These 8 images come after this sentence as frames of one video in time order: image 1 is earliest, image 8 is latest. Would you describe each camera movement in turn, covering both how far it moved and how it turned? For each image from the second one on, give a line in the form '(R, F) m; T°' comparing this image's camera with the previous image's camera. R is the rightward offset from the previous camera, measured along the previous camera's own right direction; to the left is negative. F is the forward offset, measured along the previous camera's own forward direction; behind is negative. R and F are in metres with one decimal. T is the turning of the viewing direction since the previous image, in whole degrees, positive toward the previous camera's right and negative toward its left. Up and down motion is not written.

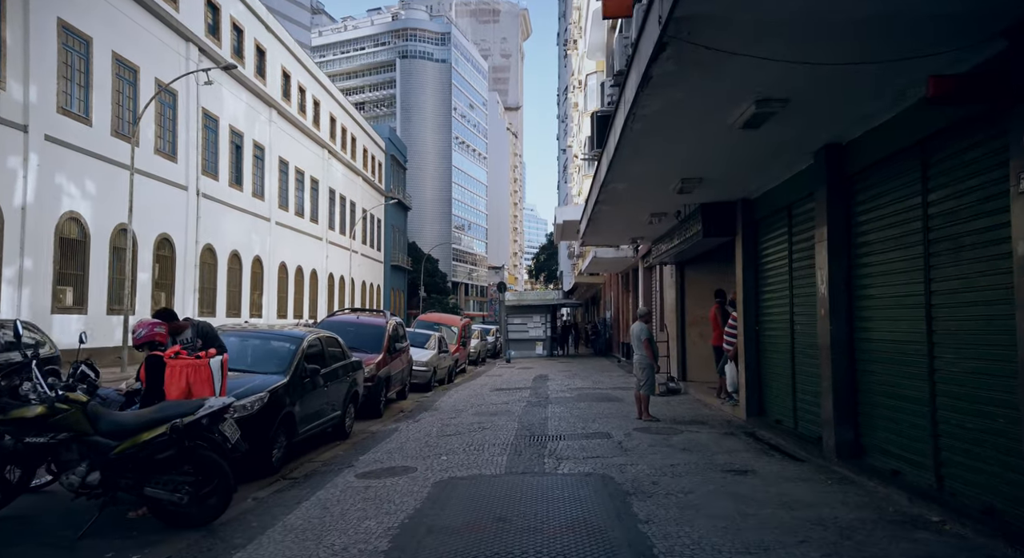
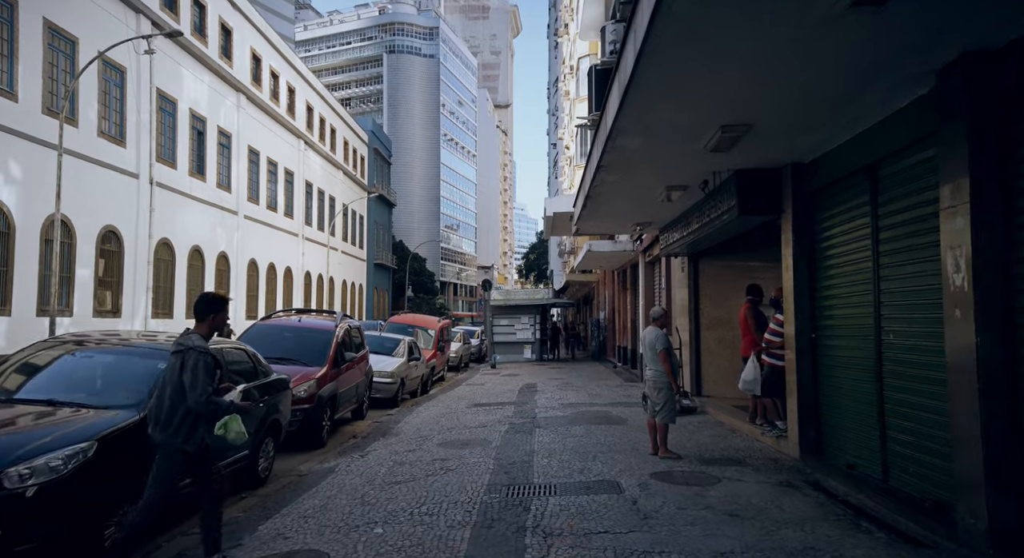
(+0.2, +2.6) m; +1°
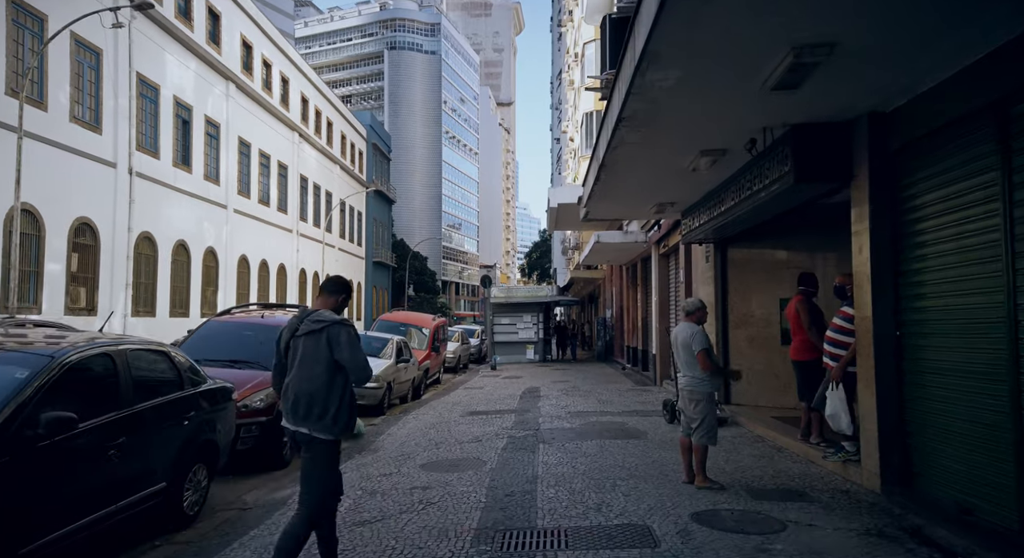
(0.0, +1.6) m; 0°
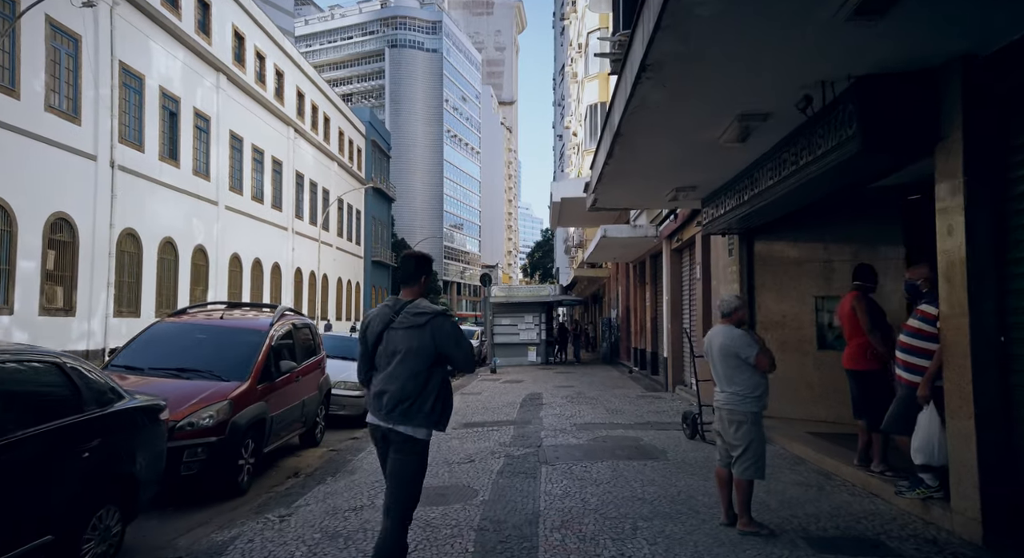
(+0.1, +1.3) m; 0°
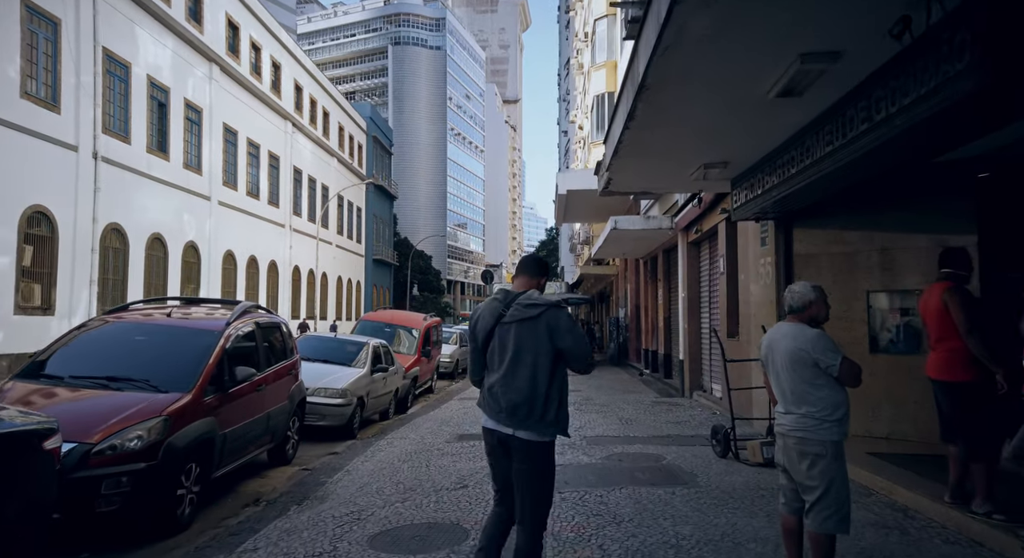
(0.0, +1.3) m; 0°
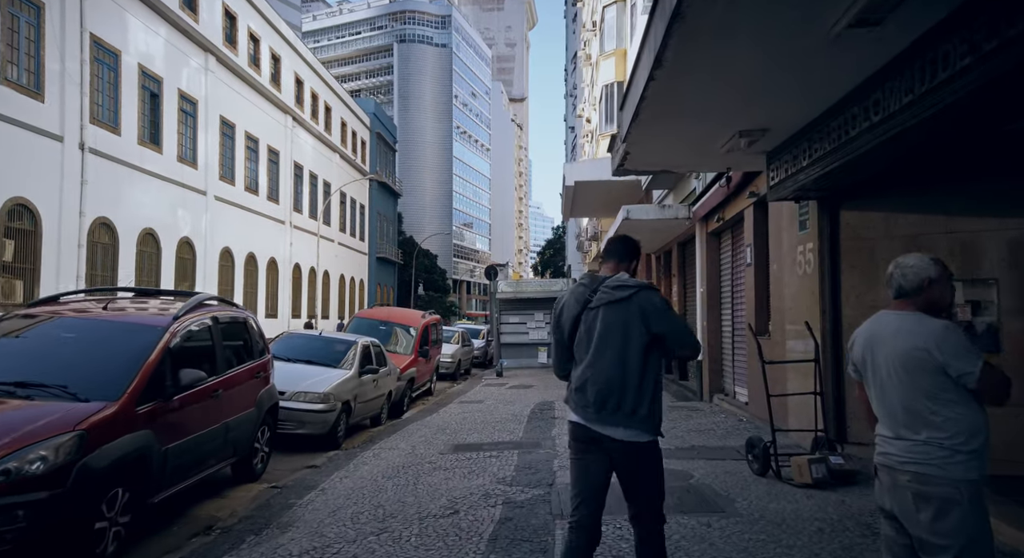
(0.0, +1.1) m; -1°
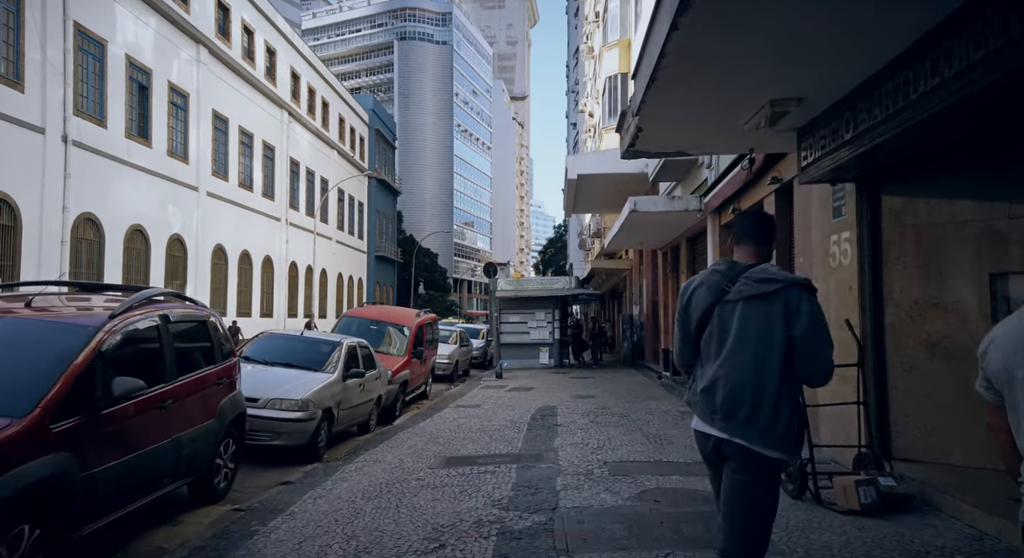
(0.0, +0.9) m; 0°
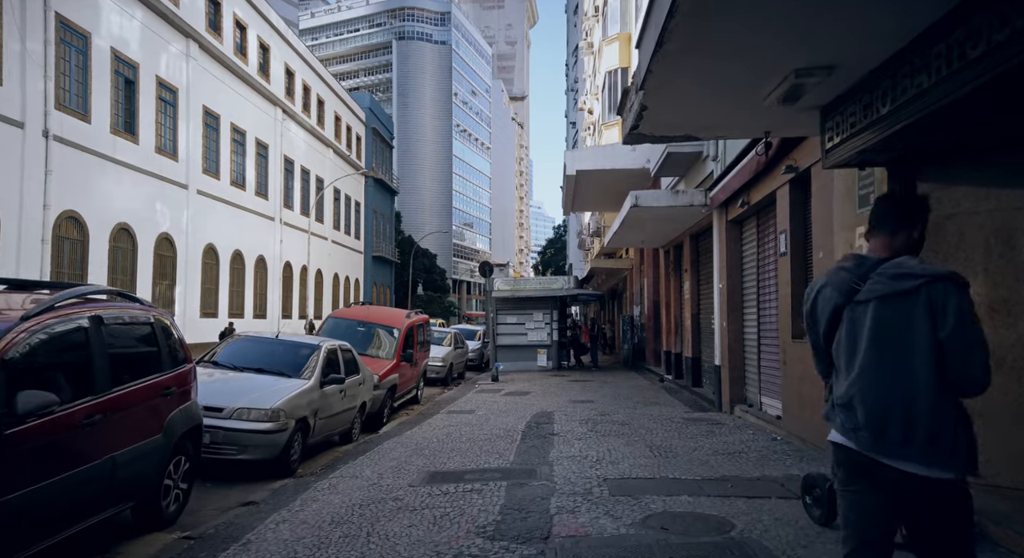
(+0.1, +0.7) m; 0°
